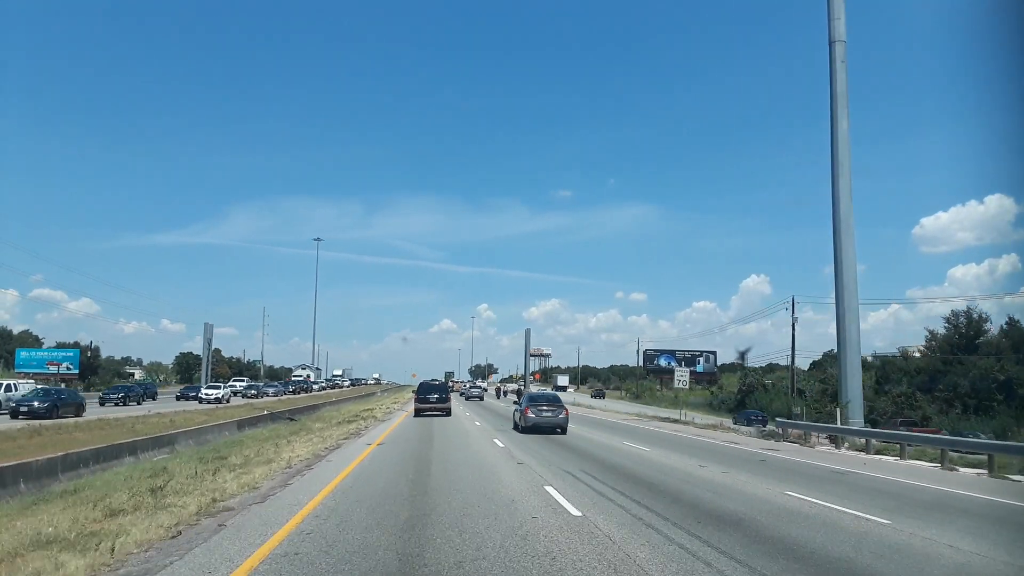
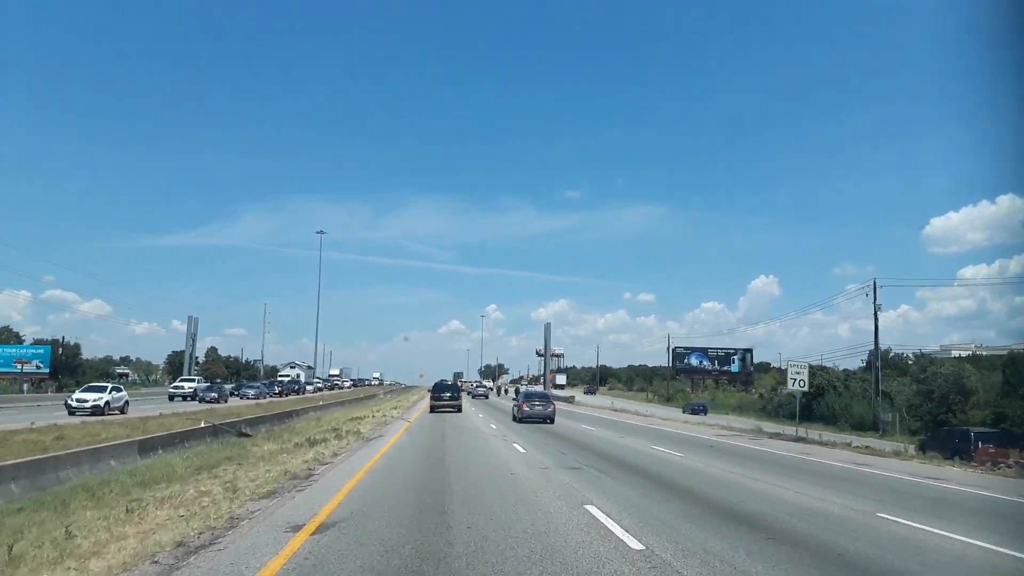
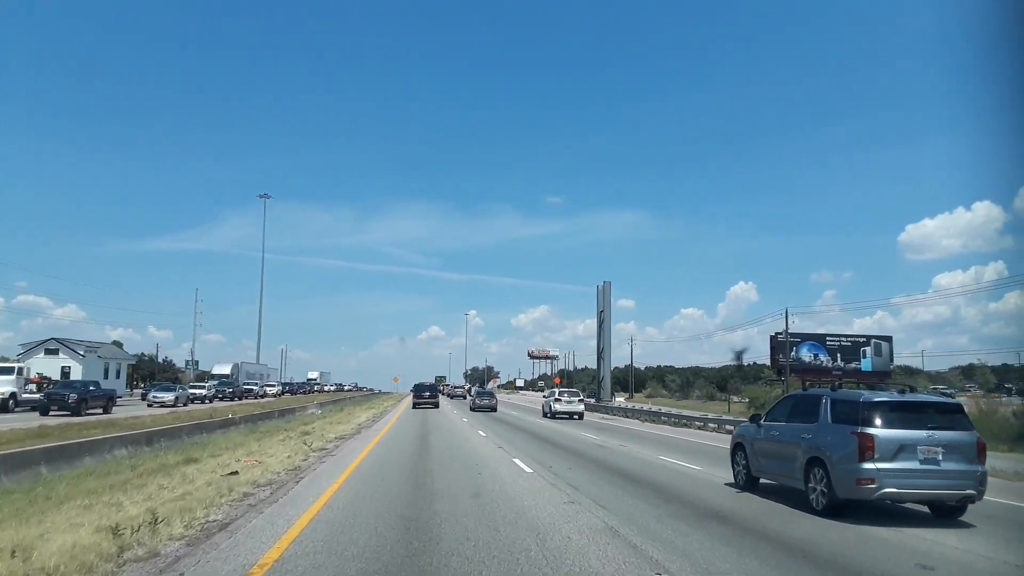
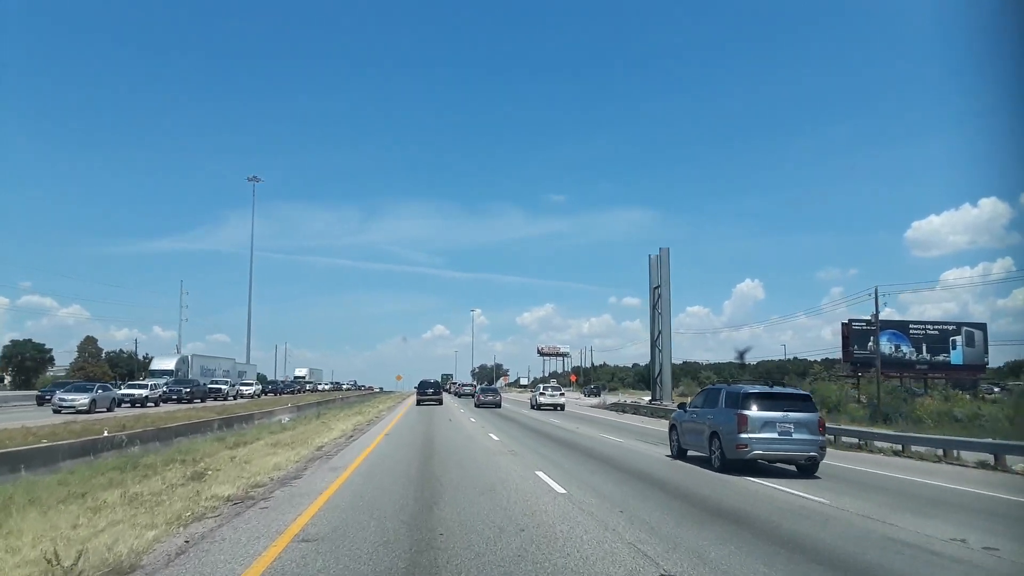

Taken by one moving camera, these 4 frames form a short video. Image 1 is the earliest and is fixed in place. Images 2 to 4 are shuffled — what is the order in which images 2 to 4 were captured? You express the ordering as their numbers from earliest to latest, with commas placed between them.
2, 3, 4
